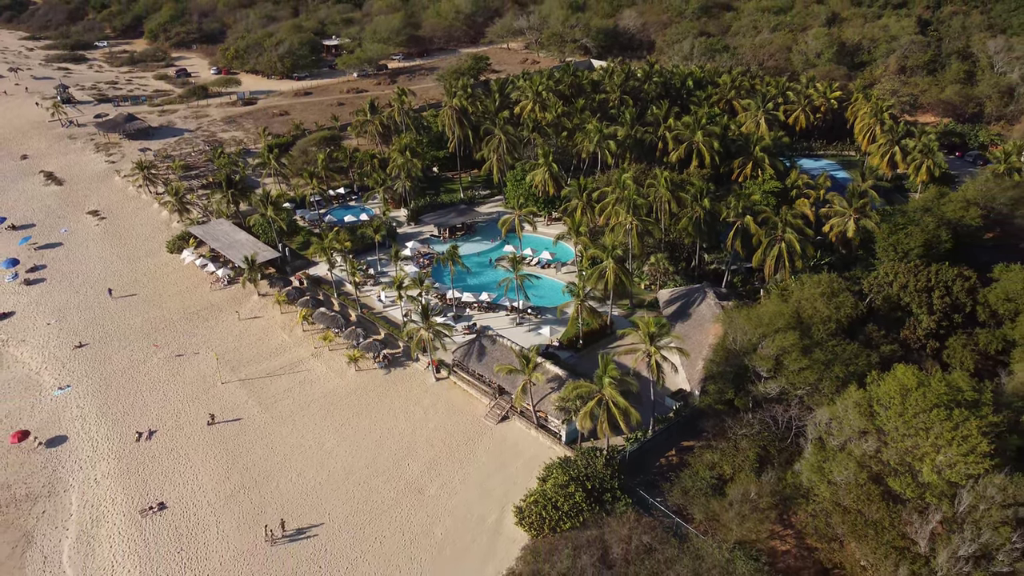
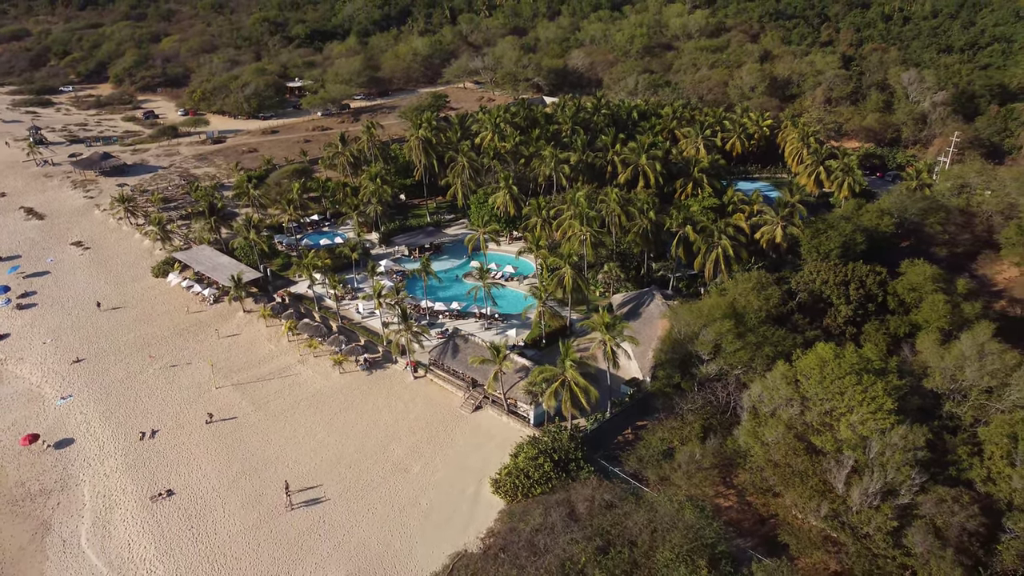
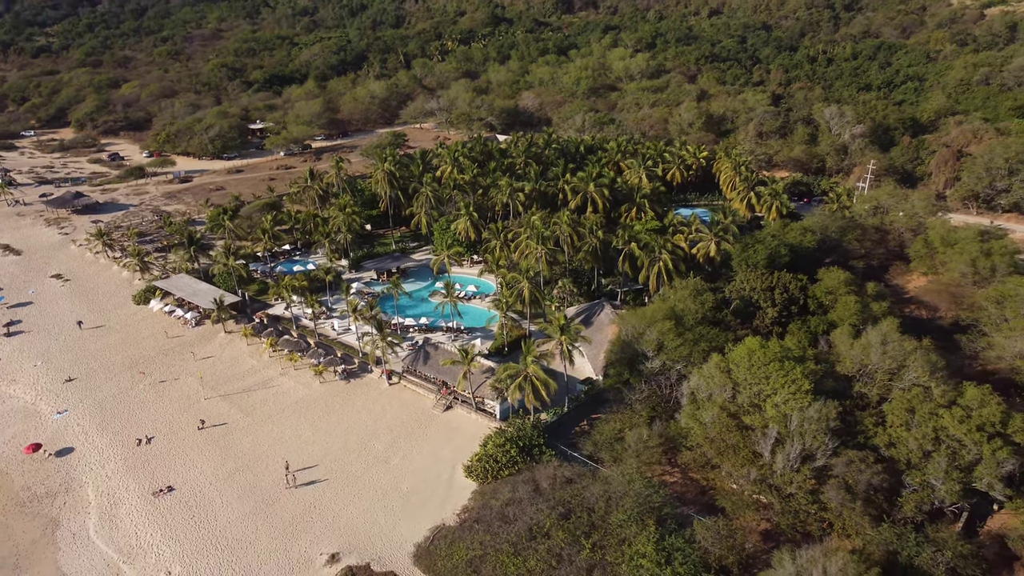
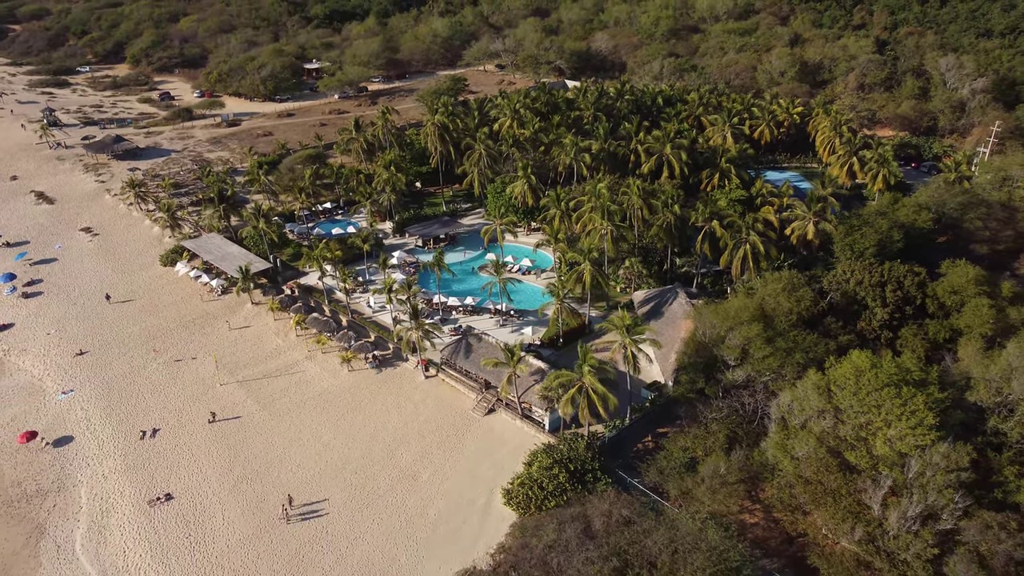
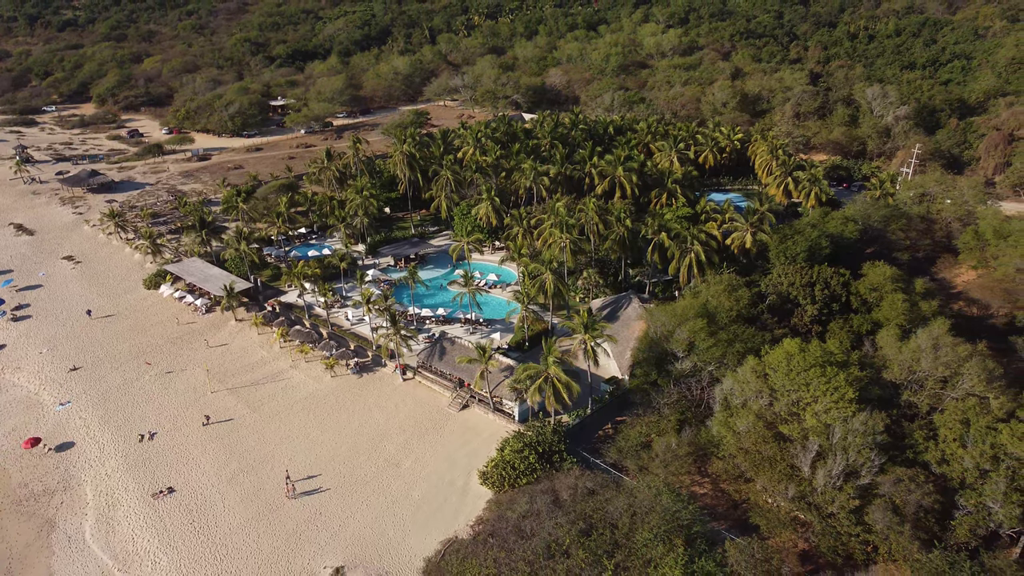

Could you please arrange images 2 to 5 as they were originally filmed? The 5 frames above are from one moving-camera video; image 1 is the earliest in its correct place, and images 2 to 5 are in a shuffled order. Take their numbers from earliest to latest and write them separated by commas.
4, 2, 5, 3
